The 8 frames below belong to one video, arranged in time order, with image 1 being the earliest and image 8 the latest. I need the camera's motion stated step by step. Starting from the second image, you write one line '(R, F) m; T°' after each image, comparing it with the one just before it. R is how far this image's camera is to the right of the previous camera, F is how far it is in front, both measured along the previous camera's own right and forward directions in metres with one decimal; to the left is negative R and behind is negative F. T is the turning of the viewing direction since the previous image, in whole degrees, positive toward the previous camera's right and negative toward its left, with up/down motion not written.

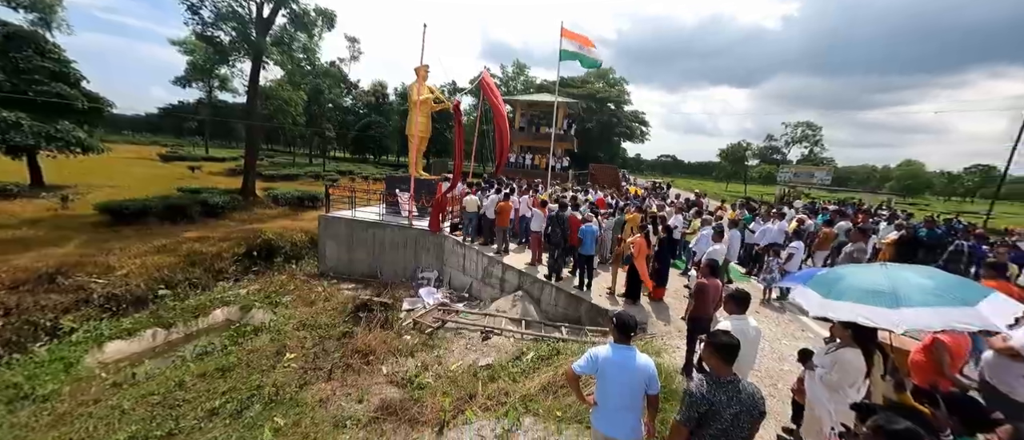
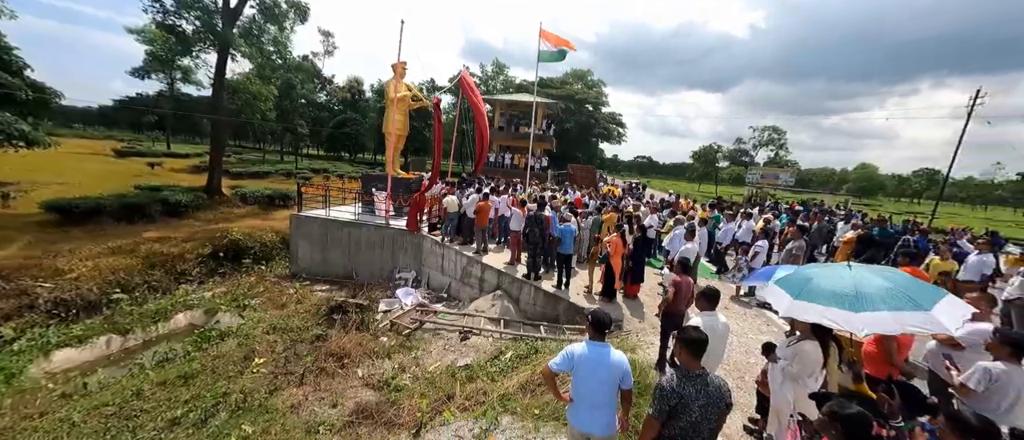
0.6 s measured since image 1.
(0.0, 0.0) m; +3°
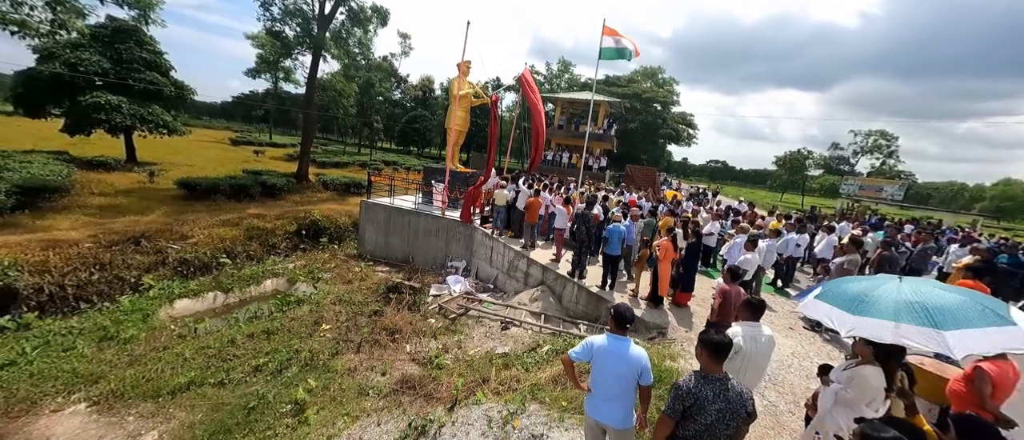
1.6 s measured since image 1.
(+0.2, -0.1) m; -9°
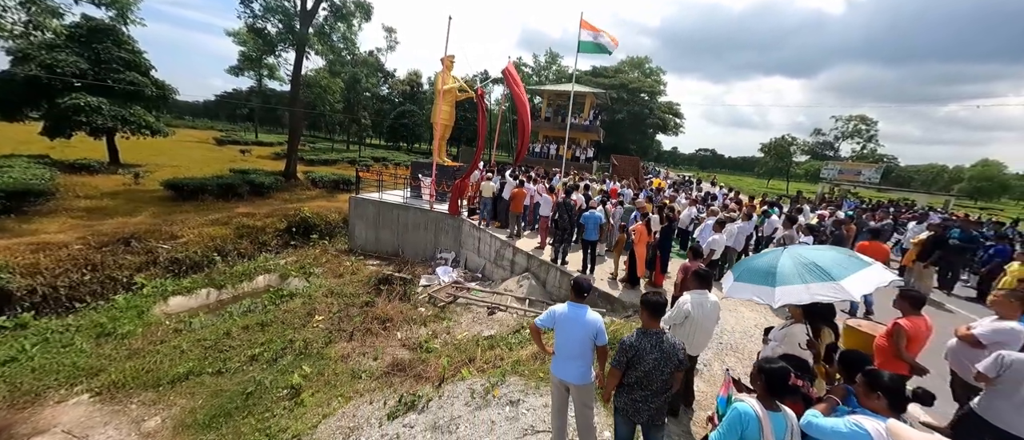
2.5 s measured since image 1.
(+0.2, -0.3) m; +1°
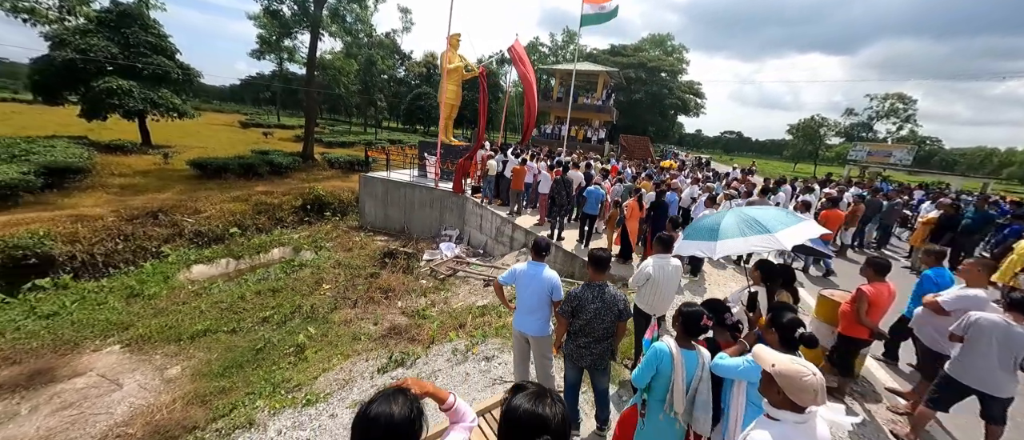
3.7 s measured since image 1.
(+0.5, -0.2) m; -3°
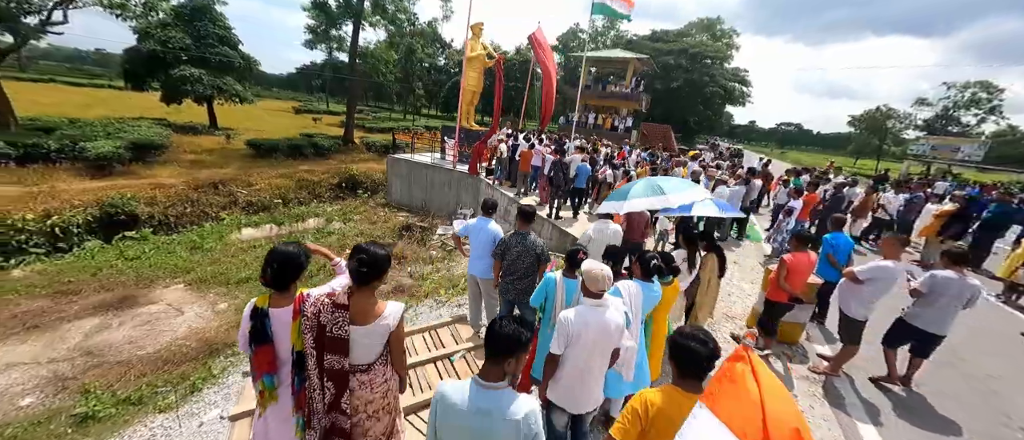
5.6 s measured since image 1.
(+1.0, -0.6) m; -6°
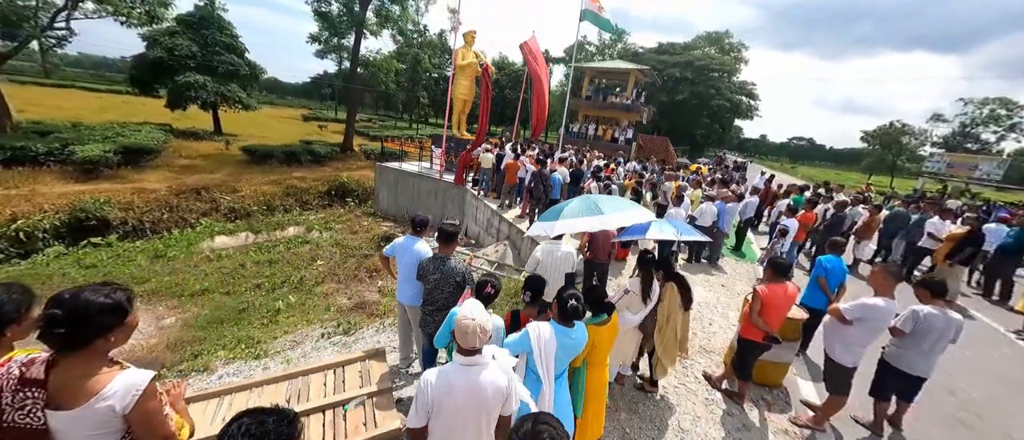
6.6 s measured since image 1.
(+0.8, +0.5) m; -1°
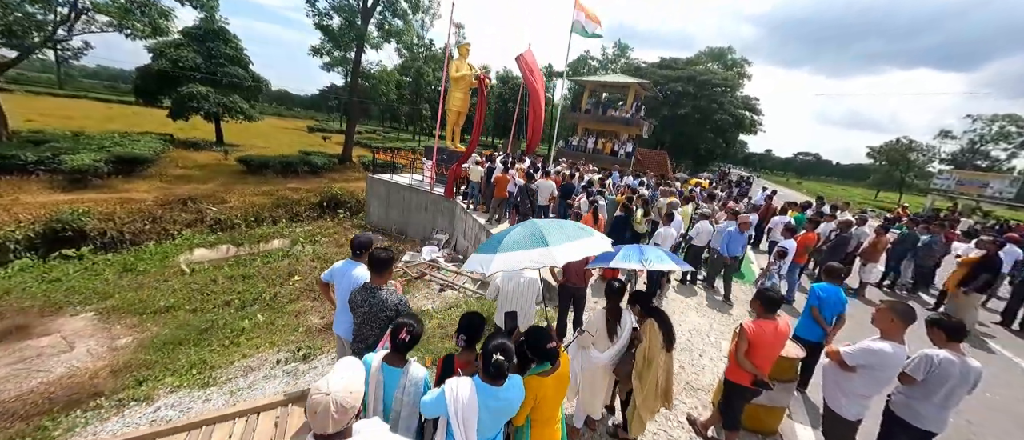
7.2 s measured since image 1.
(+0.5, +0.4) m; -1°
